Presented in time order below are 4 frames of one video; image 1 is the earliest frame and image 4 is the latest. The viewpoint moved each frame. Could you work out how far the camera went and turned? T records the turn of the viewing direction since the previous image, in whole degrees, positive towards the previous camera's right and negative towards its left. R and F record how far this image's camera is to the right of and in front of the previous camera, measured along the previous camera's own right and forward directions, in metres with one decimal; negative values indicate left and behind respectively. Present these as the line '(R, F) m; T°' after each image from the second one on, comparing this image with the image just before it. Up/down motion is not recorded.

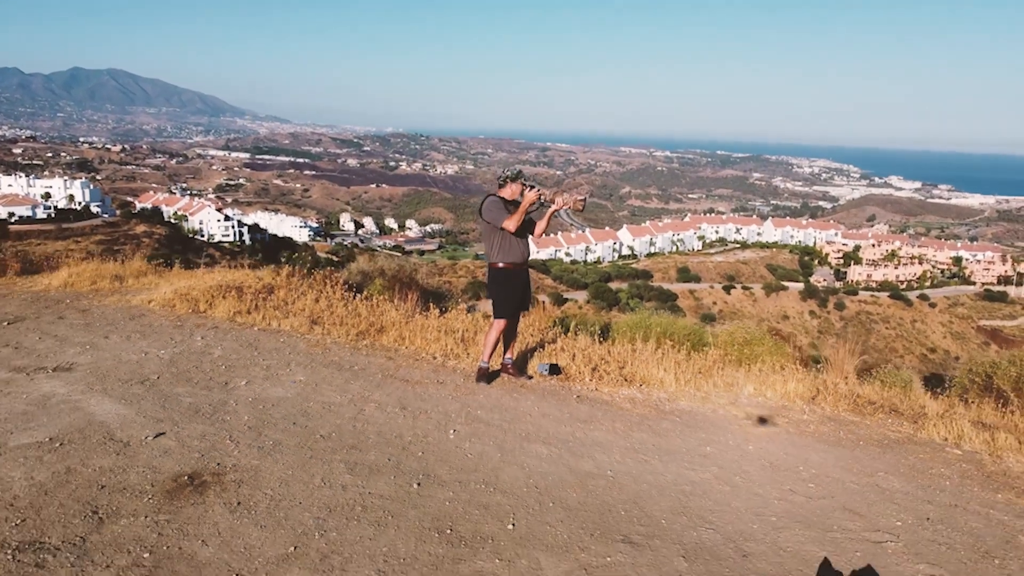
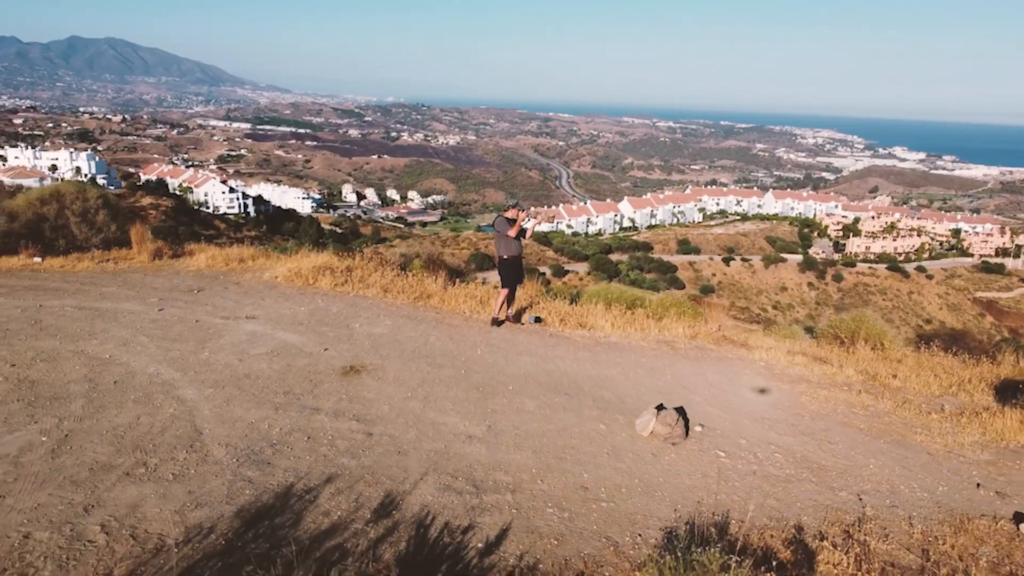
(0.0, -2.2) m; 0°
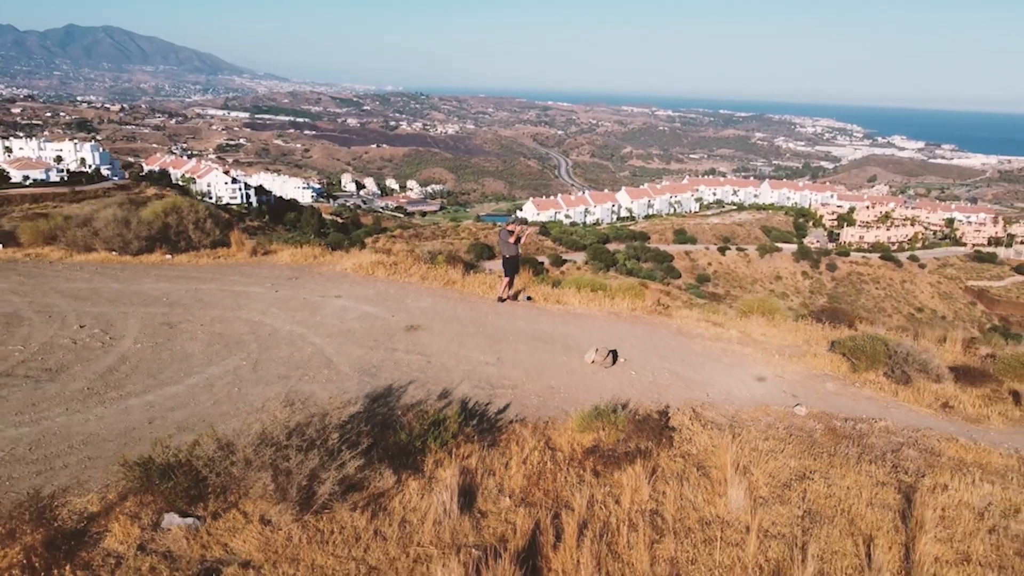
(0.0, -2.7) m; 0°
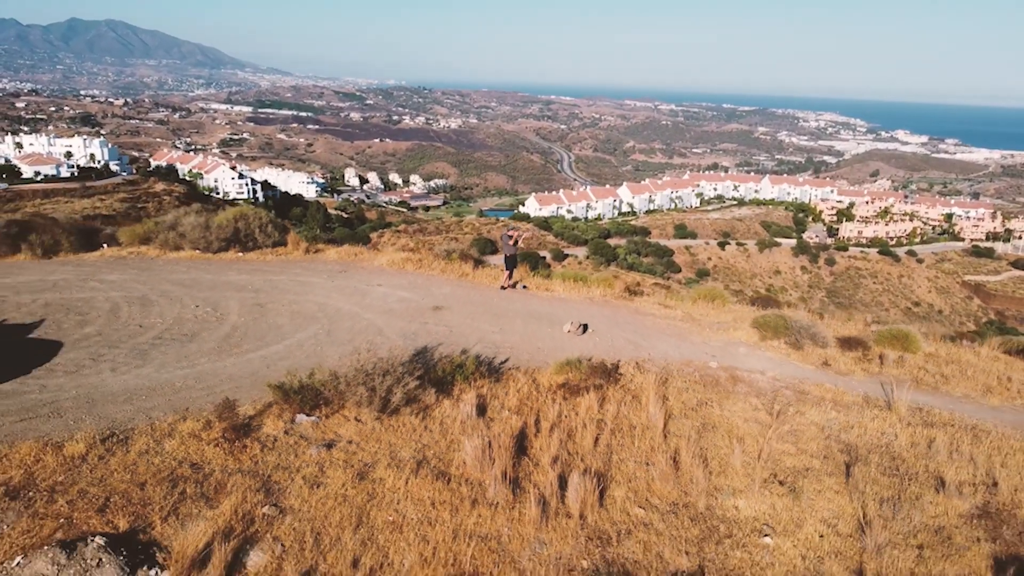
(0.0, -2.5) m; 0°
